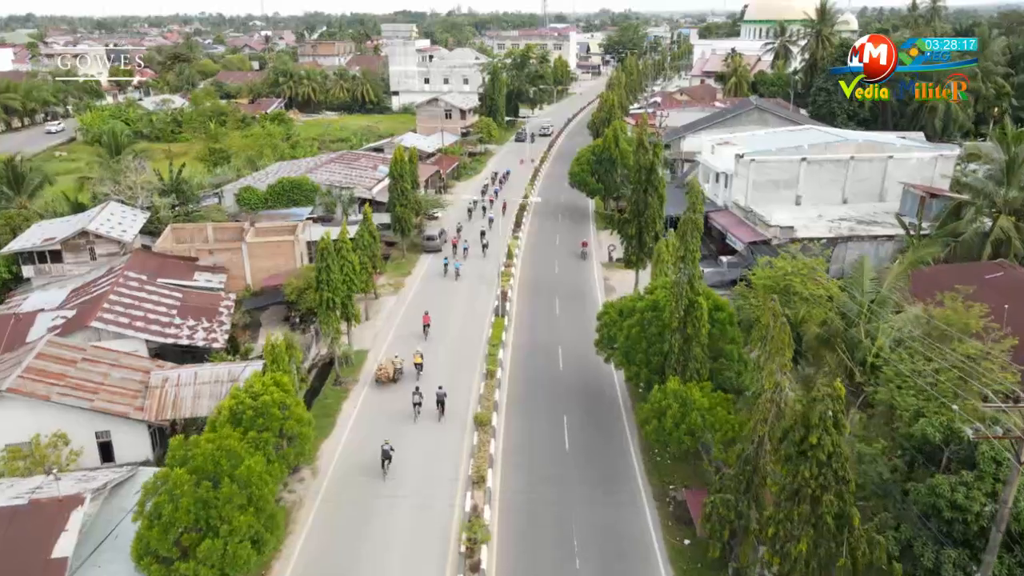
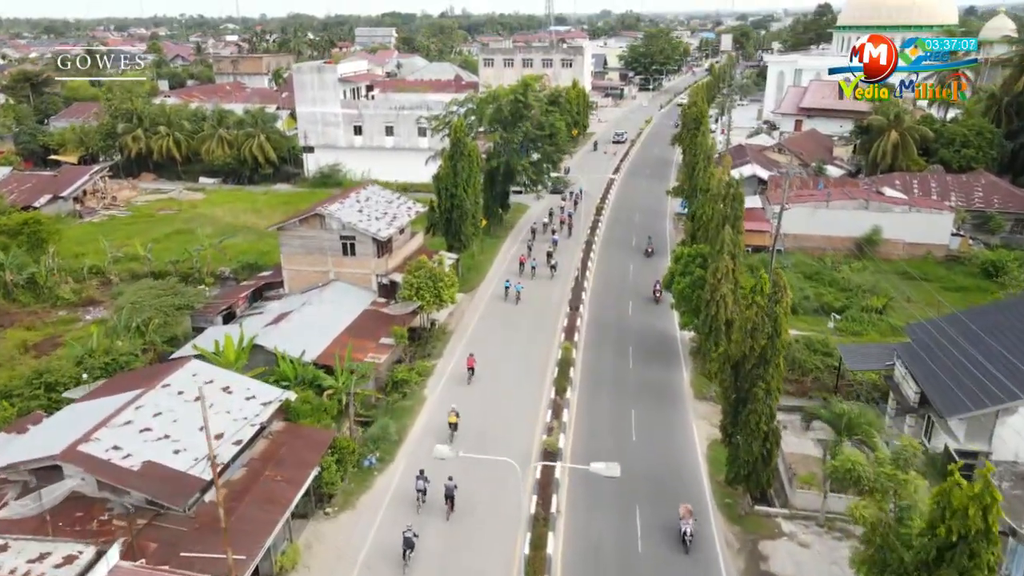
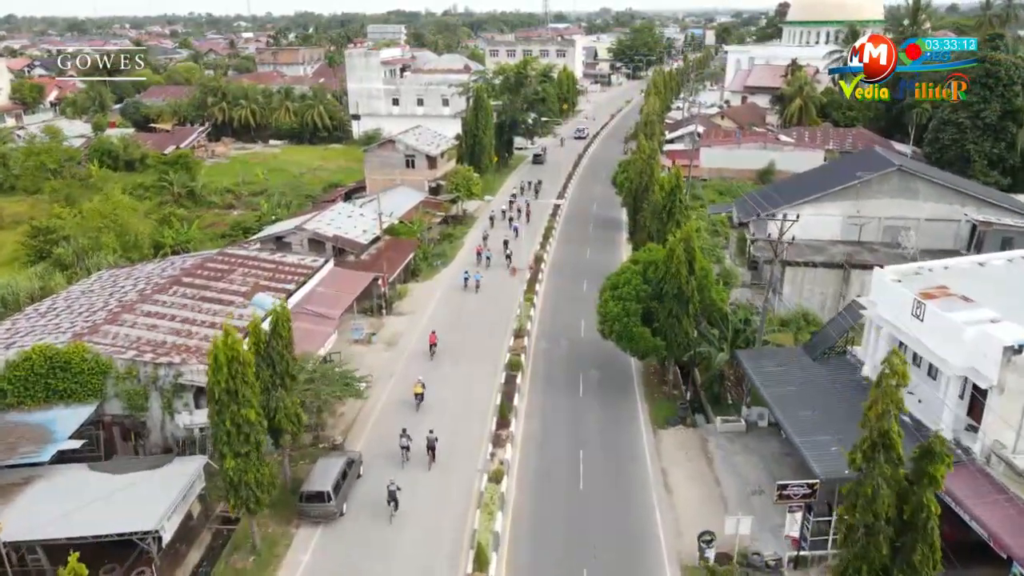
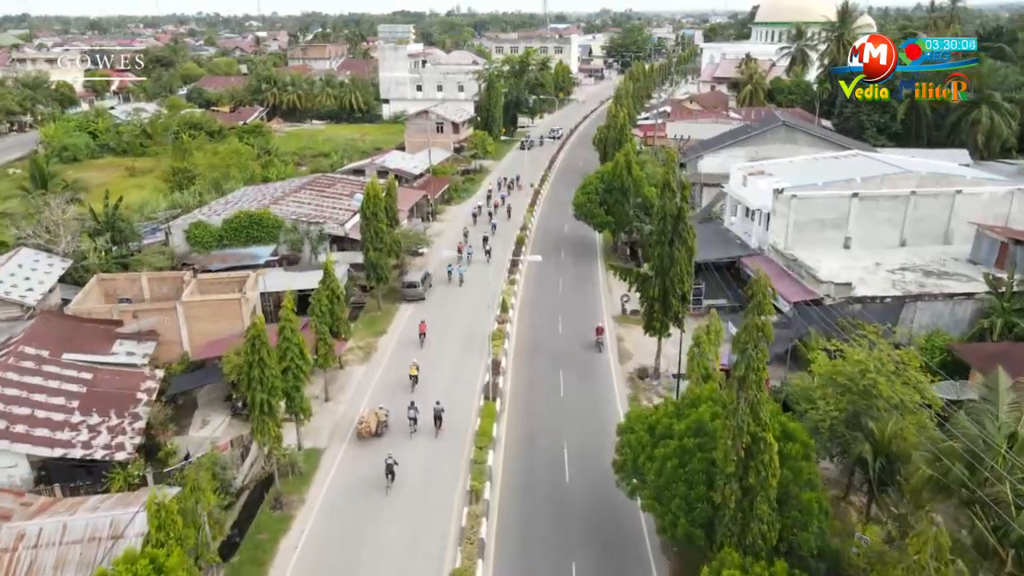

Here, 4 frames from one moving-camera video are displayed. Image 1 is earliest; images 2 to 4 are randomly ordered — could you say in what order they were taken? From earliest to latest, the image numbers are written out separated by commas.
4, 3, 2
